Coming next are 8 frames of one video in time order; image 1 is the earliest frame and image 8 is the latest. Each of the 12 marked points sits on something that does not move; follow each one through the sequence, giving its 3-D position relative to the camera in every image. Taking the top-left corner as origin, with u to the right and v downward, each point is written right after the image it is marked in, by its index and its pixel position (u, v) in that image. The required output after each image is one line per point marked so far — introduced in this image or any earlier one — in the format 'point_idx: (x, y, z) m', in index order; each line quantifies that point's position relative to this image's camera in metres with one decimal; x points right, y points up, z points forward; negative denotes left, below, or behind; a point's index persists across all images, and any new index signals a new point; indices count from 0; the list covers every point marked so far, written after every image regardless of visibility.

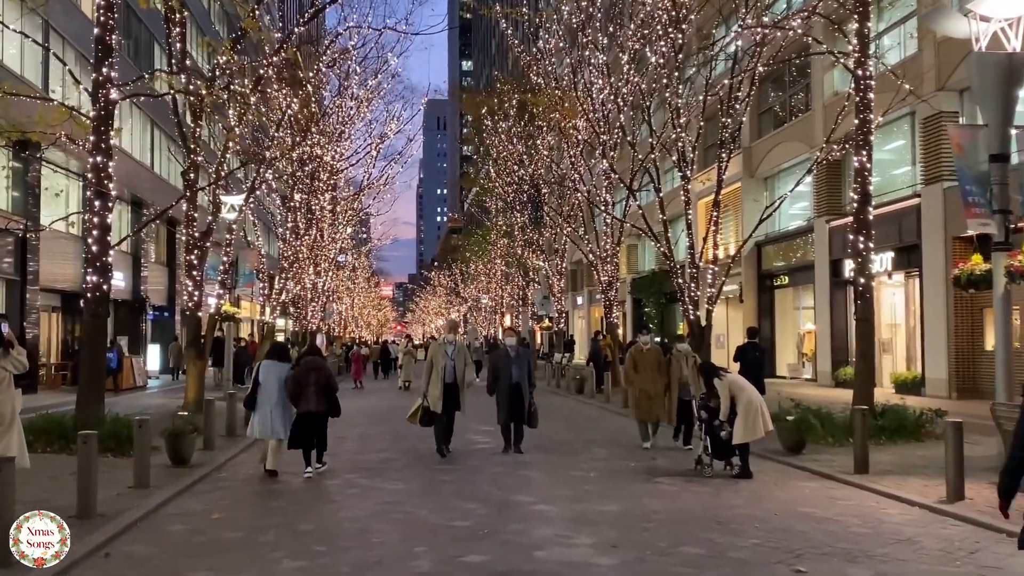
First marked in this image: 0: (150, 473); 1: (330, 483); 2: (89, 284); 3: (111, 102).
0: (-4.3, -2.2, +11.2) m
1: (-2.1, -2.2, +10.9) m
2: (-6.0, +0.1, +13.6) m
3: (-5.6, +2.6, +13.6) m
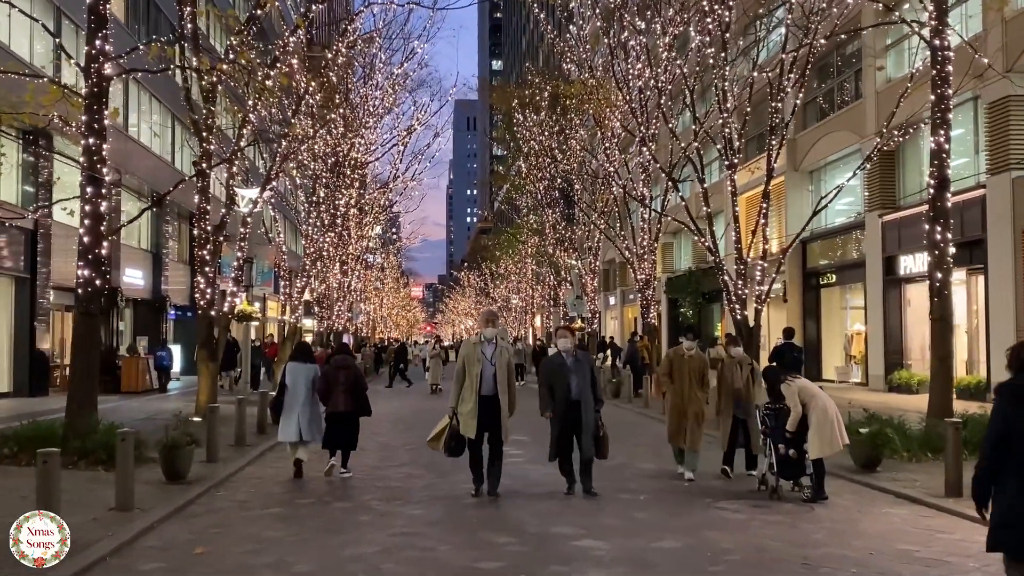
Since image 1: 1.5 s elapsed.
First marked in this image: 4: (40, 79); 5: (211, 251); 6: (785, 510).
0: (-3.9, -2.1, +9.9) m
1: (-1.7, -2.1, +9.5) m
2: (-5.5, +0.1, +12.3) m
3: (-5.2, +2.7, +12.3) m
4: (-6.4, +2.8, +13.0) m
5: (-6.1, +0.7, +19.4) m
6: (+2.7, -2.2, +9.4) m
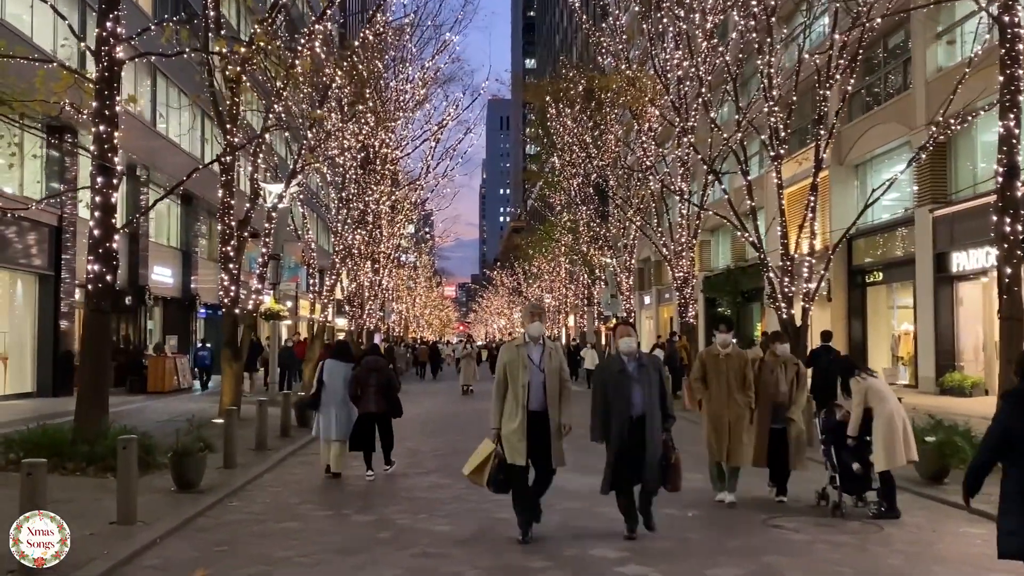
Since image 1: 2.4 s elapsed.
0: (-3.5, -2.1, +9.2) m
1: (-1.4, -2.1, +8.7) m
2: (-5.1, +0.2, +11.6) m
3: (-4.8, +2.7, +11.6) m
4: (-5.9, +2.9, +12.4) m
5: (-5.4, +0.8, +18.8) m
6: (+3.0, -2.1, +8.4) m
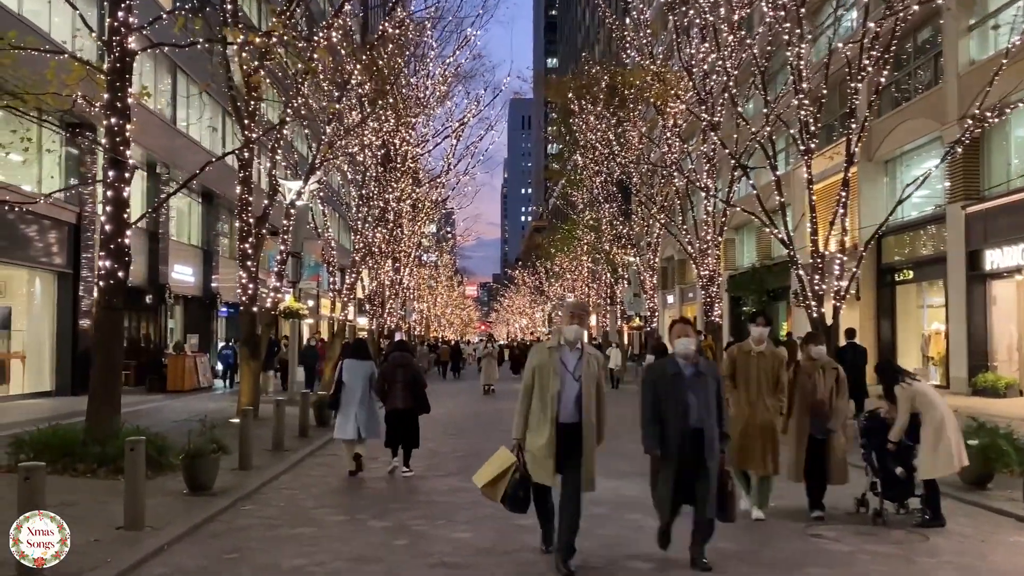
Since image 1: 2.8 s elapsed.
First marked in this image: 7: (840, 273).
0: (-3.3, -2.0, +8.9) m
1: (-1.2, -2.0, +8.4) m
2: (-4.8, +0.2, +11.4) m
3: (-4.5, +2.8, +11.3) m
4: (-5.6, +2.9, +12.1) m
5: (-5.0, +0.8, +18.5) m
6: (+3.2, -2.1, +8.0) m
7: (+6.6, +0.3, +19.3) m
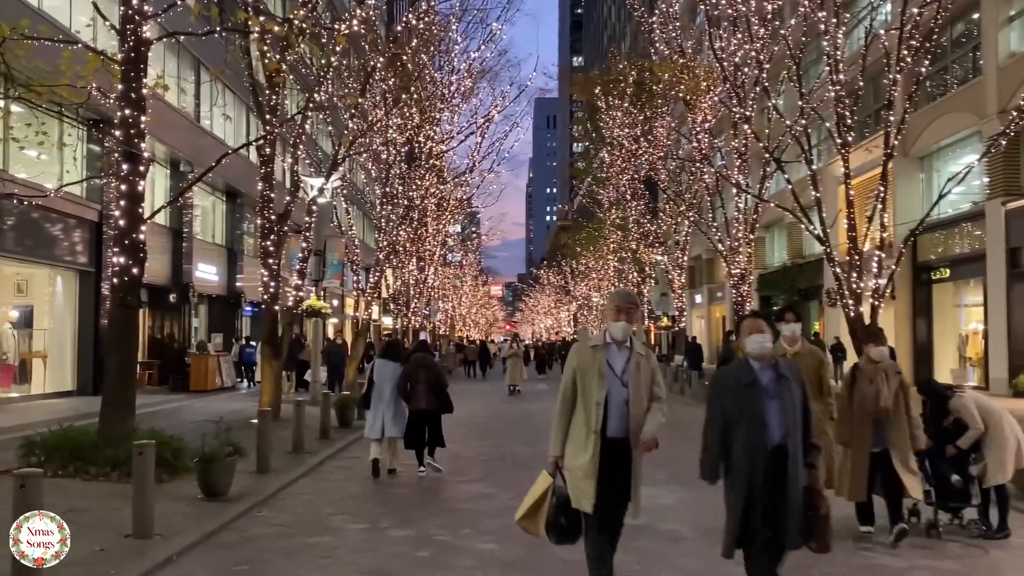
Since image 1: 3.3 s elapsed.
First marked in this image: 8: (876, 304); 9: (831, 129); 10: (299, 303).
0: (-3.1, -2.0, +8.5) m
1: (-0.9, -2.0, +7.9) m
2: (-4.5, +0.2, +11.0) m
3: (-4.2, +2.8, +10.9) m
4: (-5.3, +3.0, +11.7) m
5: (-4.5, +0.9, +18.1) m
6: (+3.4, -2.0, +7.4) m
7: (+7.1, +0.3, +18.6) m
8: (+6.9, -0.3, +18.2) m
9: (+6.6, +3.3, +20.0) m
10: (-4.4, -0.3, +19.8) m
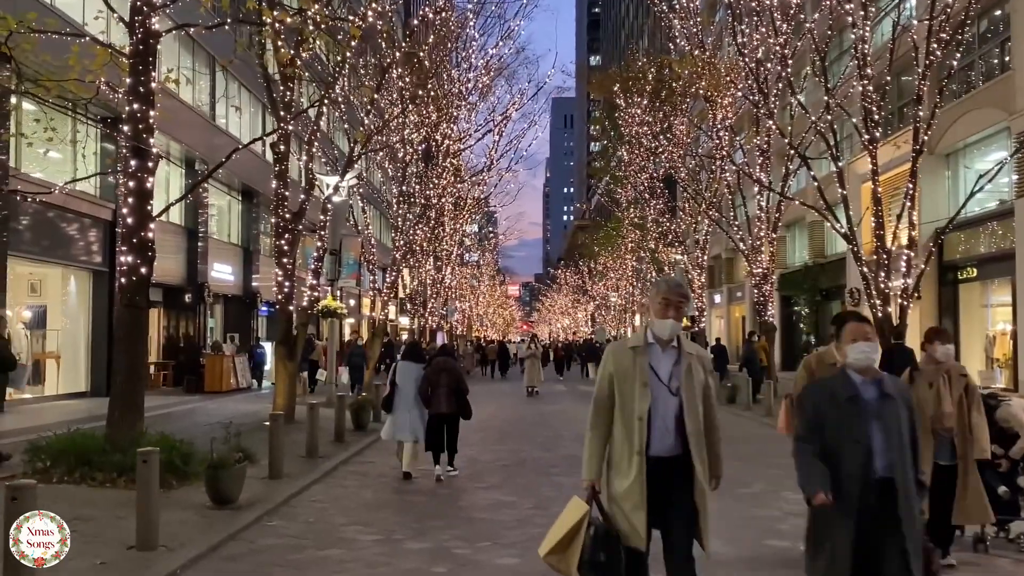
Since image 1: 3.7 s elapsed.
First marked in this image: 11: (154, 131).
0: (-2.9, -2.0, +8.1) m
1: (-0.8, -2.0, +7.5) m
2: (-4.3, +0.2, +10.7) m
3: (-4.0, +2.8, +10.6) m
4: (-5.1, +3.0, +11.4) m
5: (-4.1, +0.9, +17.8) m
6: (+3.5, -2.0, +6.9) m
7: (+7.4, +0.3, +18.1) m
8: (+7.2, -0.3, +17.6) m
9: (+7.0, +3.3, +19.5) m
10: (-4.0, -0.3, +19.4) m
11: (-4.0, +1.8, +10.8) m
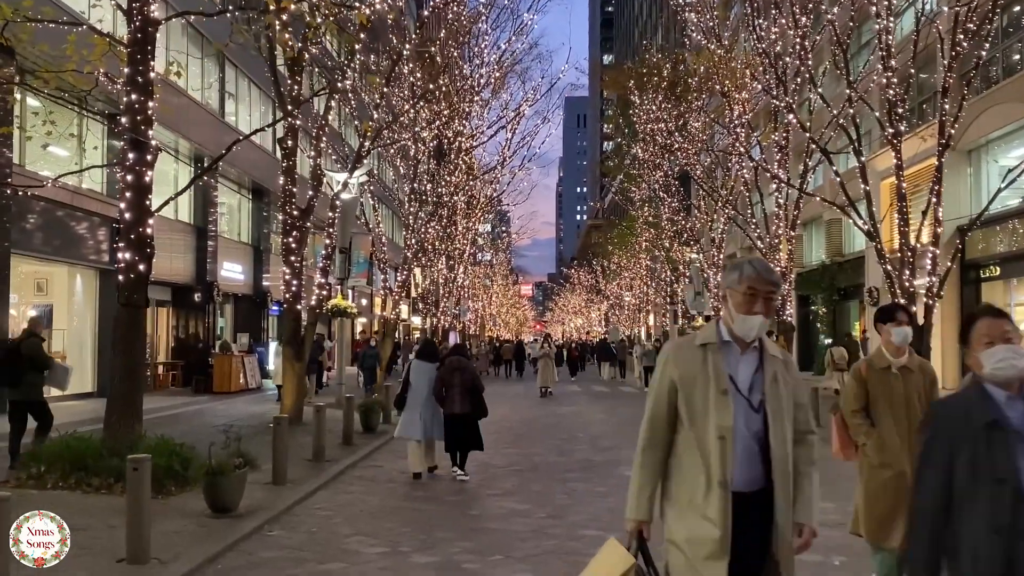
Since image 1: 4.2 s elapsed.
0: (-2.8, -2.0, +7.7) m
1: (-0.7, -2.0, +7.1) m
2: (-4.2, +0.3, +10.3) m
3: (-3.8, +2.8, +10.2) m
4: (-4.9, +3.0, +11.0) m
5: (-3.9, +0.9, +17.4) m
6: (+3.6, -2.0, +6.4) m
7: (+7.7, +0.4, +17.5) m
8: (+7.4, -0.3, +17.1) m
9: (+7.2, +3.3, +18.9) m
10: (-3.8, -0.3, +19.0) m
11: (-3.9, +1.8, +10.4) m
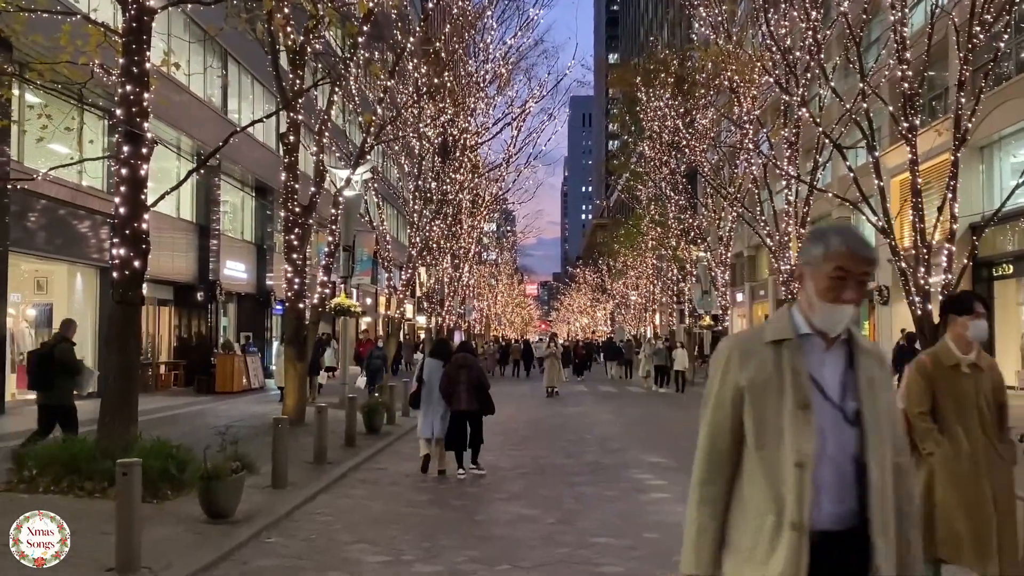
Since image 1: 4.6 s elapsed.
0: (-2.7, -1.9, +7.4) m
1: (-0.6, -2.0, +6.8) m
2: (-4.1, +0.3, +10.0) m
3: (-3.8, +2.9, +9.9) m
4: (-4.9, +3.0, +10.7) m
5: (-3.8, +0.9, +17.1) m
6: (+3.7, -2.0, +6.1) m
7: (+7.8, +0.4, +17.1) m
8: (+7.5, -0.2, +16.7) m
9: (+7.4, +3.4, +18.5) m
10: (-3.6, -0.3, +18.7) m
11: (-3.8, +1.8, +10.1) m
